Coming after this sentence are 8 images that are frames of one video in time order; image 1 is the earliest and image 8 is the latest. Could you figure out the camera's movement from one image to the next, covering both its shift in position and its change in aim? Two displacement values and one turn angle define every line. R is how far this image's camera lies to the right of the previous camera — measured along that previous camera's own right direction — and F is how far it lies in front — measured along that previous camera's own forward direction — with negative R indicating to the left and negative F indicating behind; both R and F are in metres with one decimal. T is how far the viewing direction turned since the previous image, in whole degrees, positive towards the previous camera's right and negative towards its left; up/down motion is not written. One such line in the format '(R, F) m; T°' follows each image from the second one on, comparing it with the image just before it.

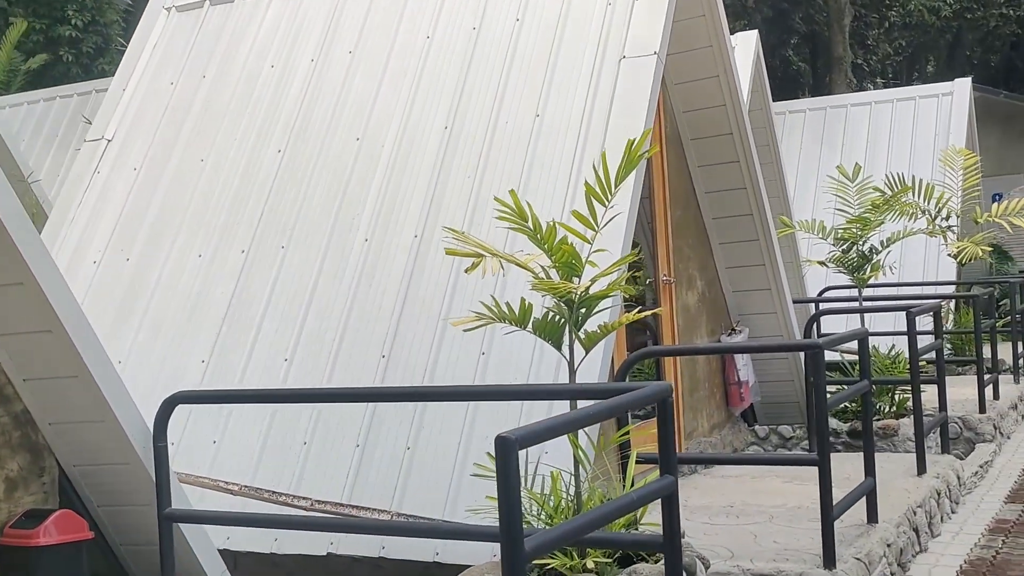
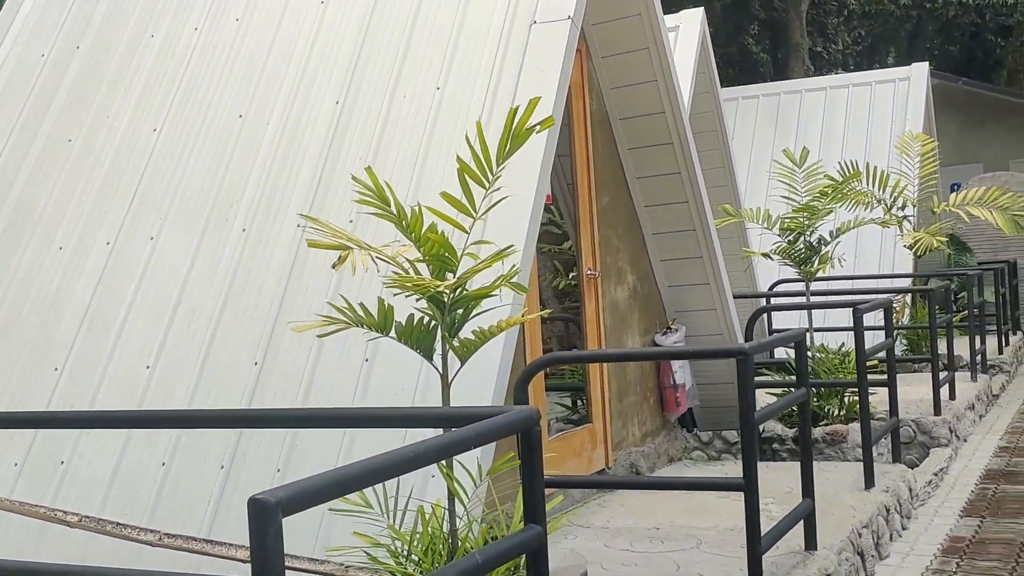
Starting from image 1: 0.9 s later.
(+0.3, +0.6) m; +2°
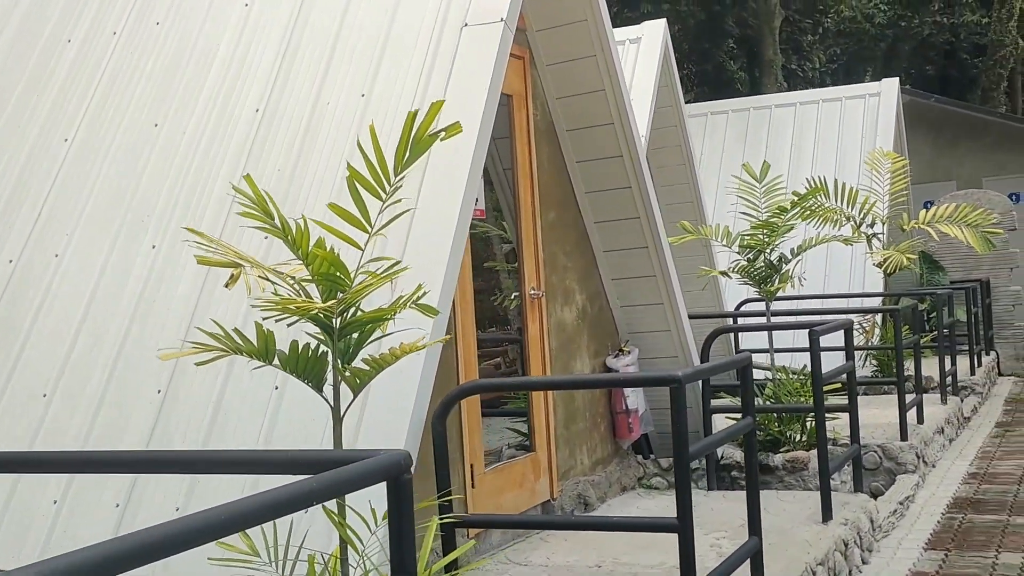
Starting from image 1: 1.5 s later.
(+0.2, +0.3) m; +1°
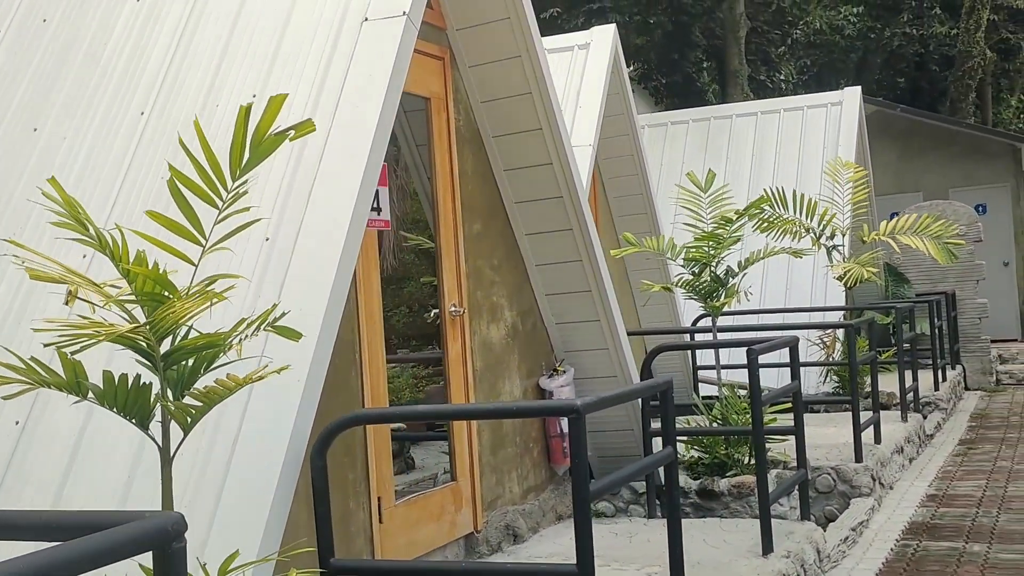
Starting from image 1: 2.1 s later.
(+0.2, +0.3) m; +1°
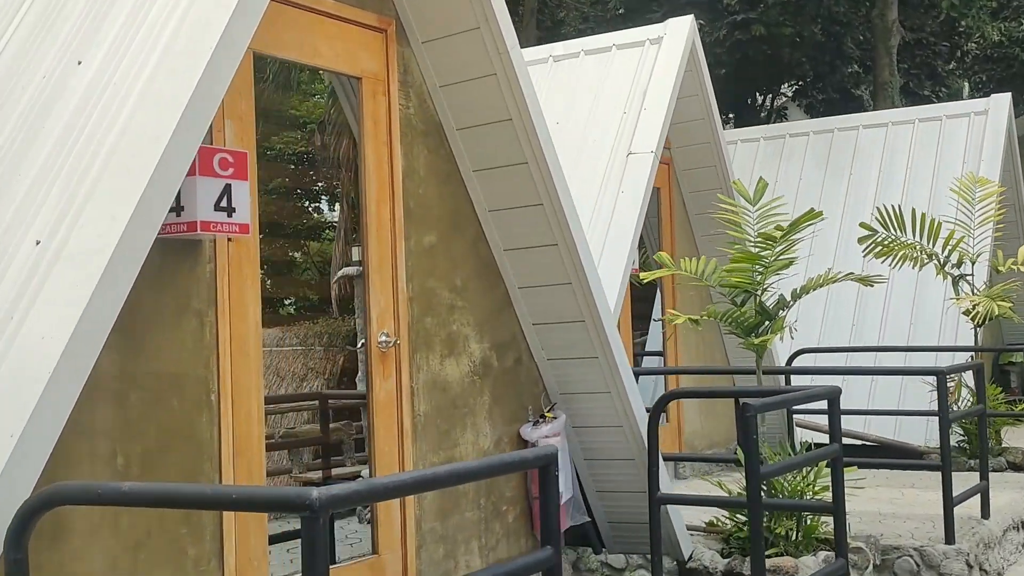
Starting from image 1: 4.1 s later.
(+0.7, +1.0) m; -9°
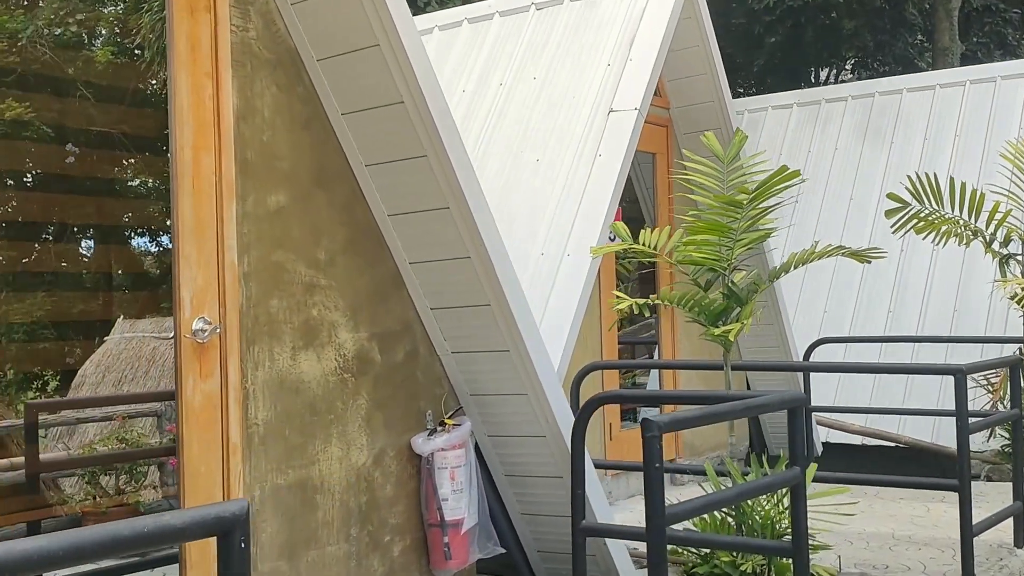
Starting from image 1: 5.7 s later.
(+0.5, +0.9) m; -3°
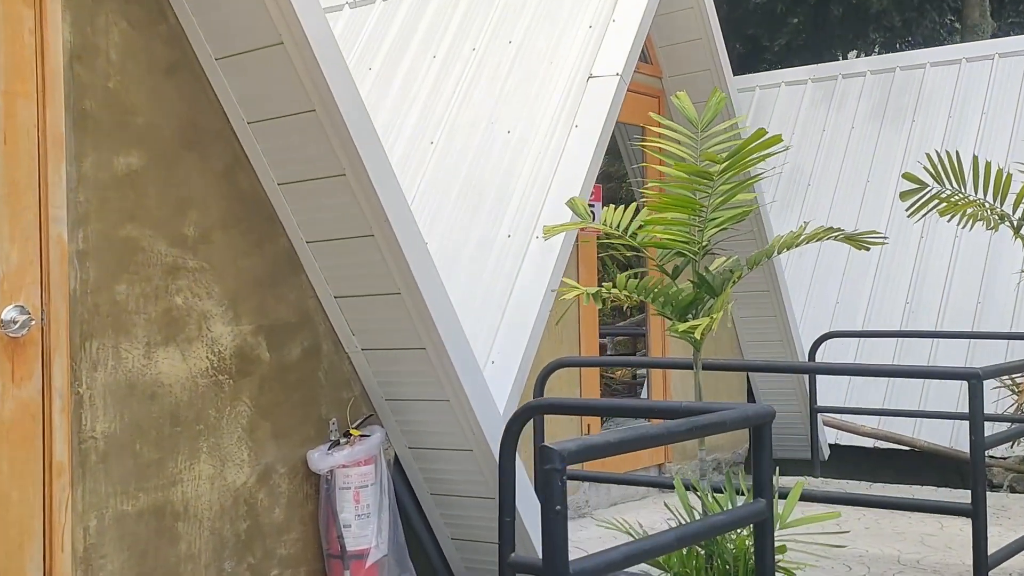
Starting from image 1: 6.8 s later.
(+0.3, +0.6) m; -1°
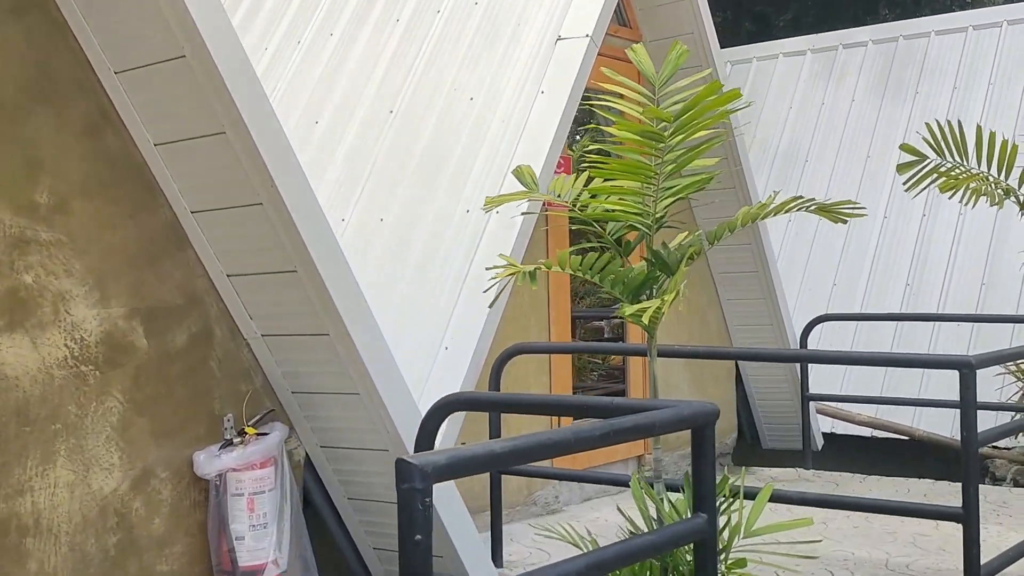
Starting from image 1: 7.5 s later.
(+0.2, +0.4) m; -1°
